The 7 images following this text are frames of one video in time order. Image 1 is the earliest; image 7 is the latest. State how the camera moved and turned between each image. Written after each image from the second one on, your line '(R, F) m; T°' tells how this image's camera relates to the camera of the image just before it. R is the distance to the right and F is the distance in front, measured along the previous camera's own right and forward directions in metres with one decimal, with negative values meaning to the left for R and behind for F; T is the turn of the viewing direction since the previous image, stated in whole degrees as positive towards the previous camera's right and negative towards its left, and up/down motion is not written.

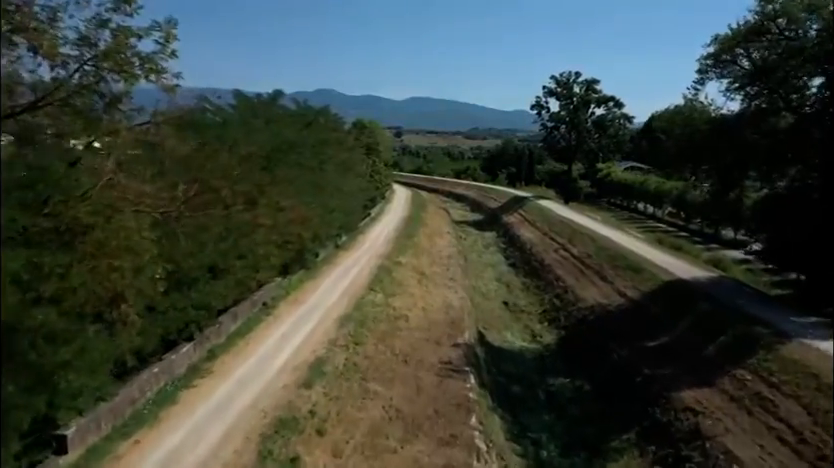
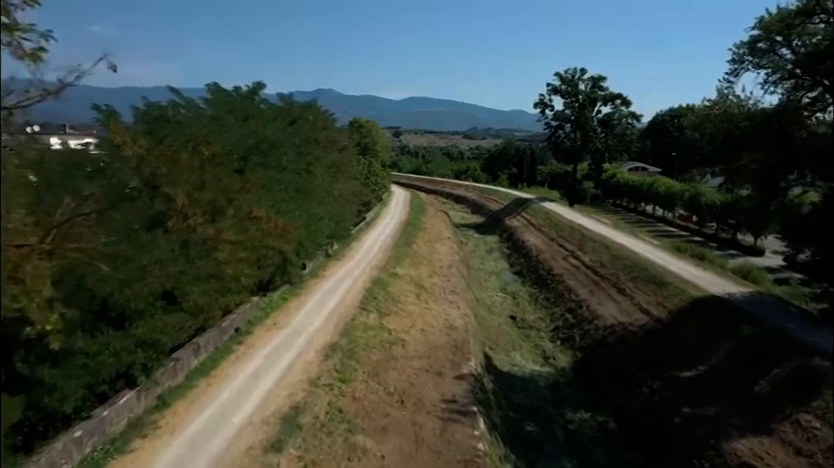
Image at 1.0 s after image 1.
(0.0, +2.9) m; 0°
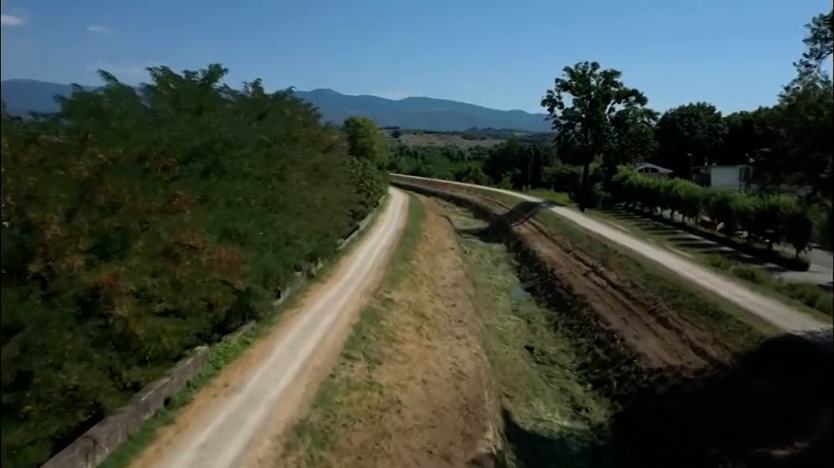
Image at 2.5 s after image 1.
(0.0, +4.7) m; 0°
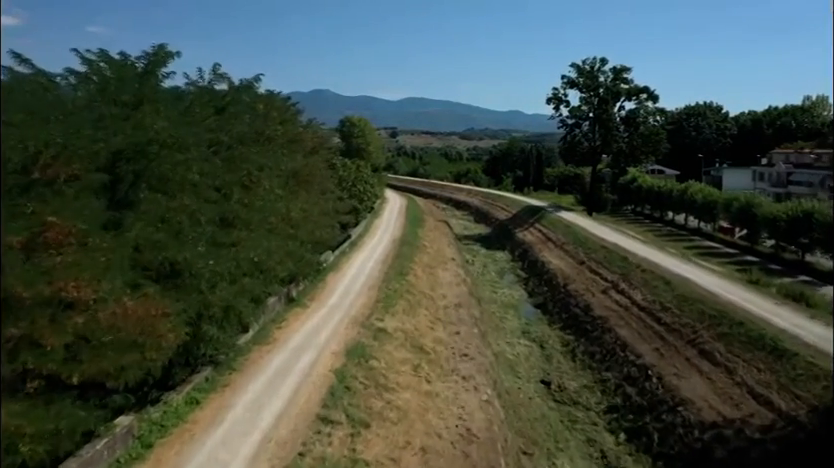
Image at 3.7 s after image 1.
(0.0, +3.6) m; 0°
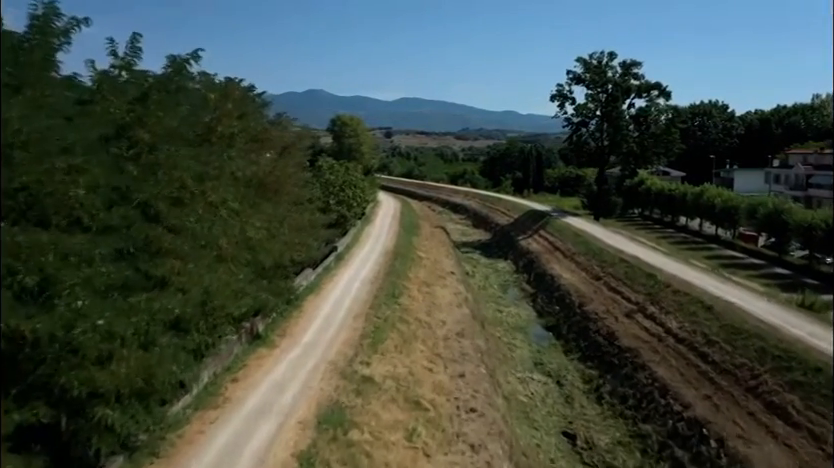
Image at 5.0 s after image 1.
(0.0, +4.1) m; 0°
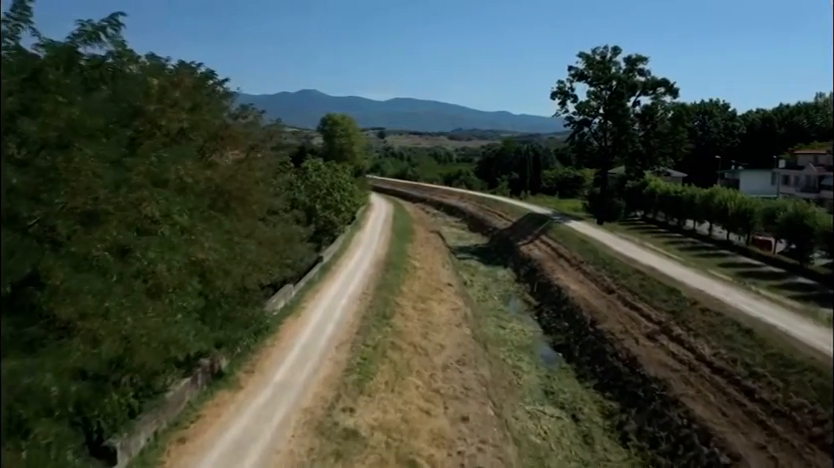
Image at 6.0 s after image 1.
(0.0, +2.9) m; +1°
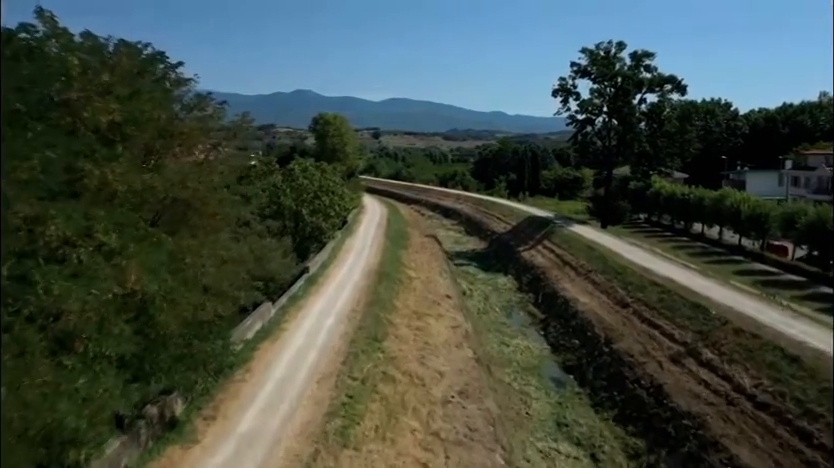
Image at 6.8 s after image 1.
(0.0, +2.6) m; 0°
